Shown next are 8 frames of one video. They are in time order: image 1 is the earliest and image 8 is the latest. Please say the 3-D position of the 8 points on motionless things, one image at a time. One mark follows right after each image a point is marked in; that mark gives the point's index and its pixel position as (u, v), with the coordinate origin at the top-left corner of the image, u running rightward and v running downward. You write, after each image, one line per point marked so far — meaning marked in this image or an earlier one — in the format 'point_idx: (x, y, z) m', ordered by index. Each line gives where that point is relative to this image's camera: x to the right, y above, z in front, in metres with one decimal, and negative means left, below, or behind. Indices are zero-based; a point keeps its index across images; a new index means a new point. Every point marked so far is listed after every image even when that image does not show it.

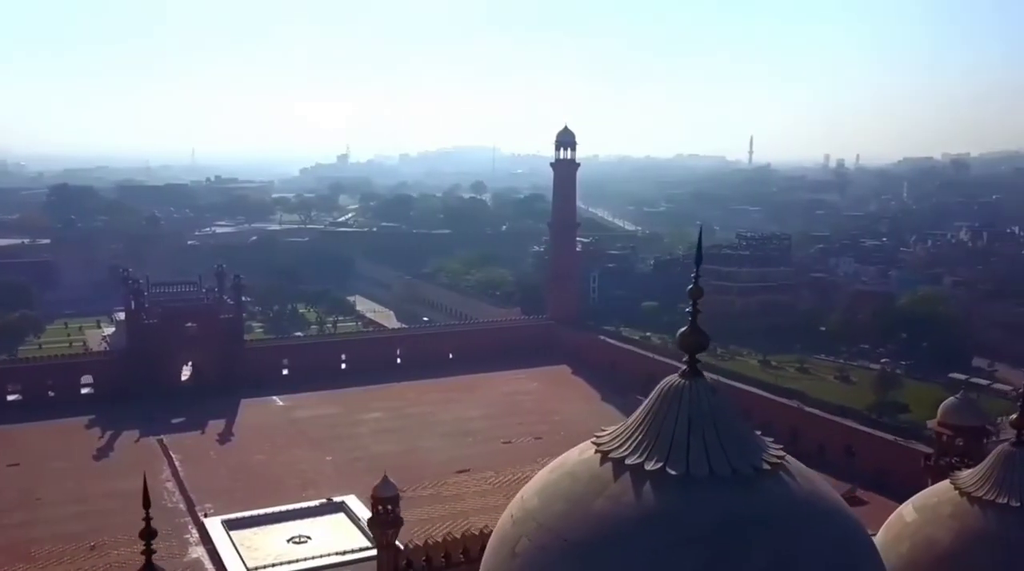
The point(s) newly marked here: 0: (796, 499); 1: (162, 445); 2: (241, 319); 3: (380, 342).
0: (+1.2, -0.8, +3.8) m
1: (-4.9, -2.2, +13.6) m
2: (-4.8, -0.6, +17.0) m
3: (-2.5, -1.1, +18.7) m
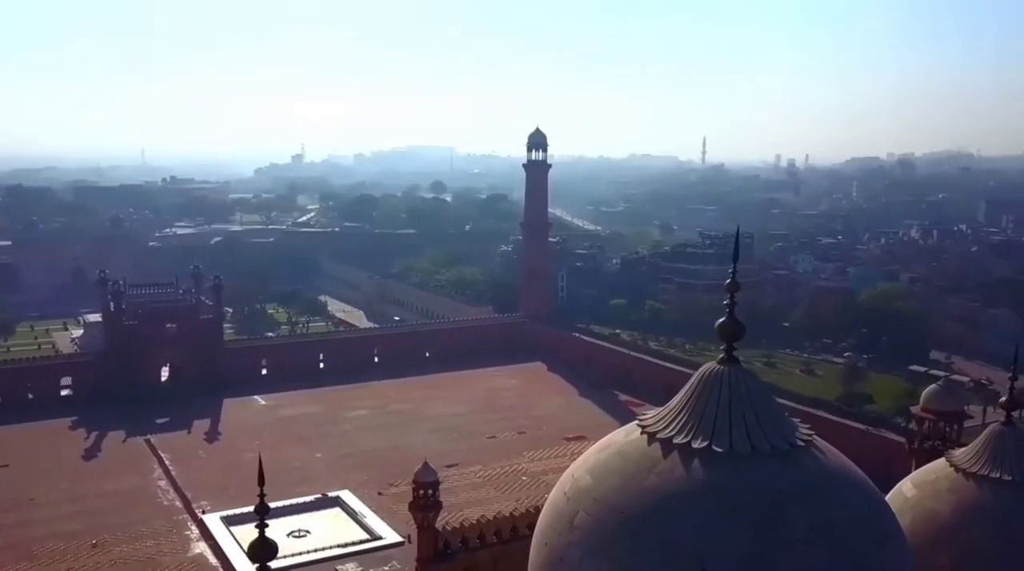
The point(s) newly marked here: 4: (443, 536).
0: (+1.4, -0.8, +4.2) m
1: (-5.1, -2.3, +13.7) m
2: (-5.2, -0.6, +17.1) m
3: (-3.0, -1.1, +18.9) m
4: (-0.4, -1.5, +5.6) m
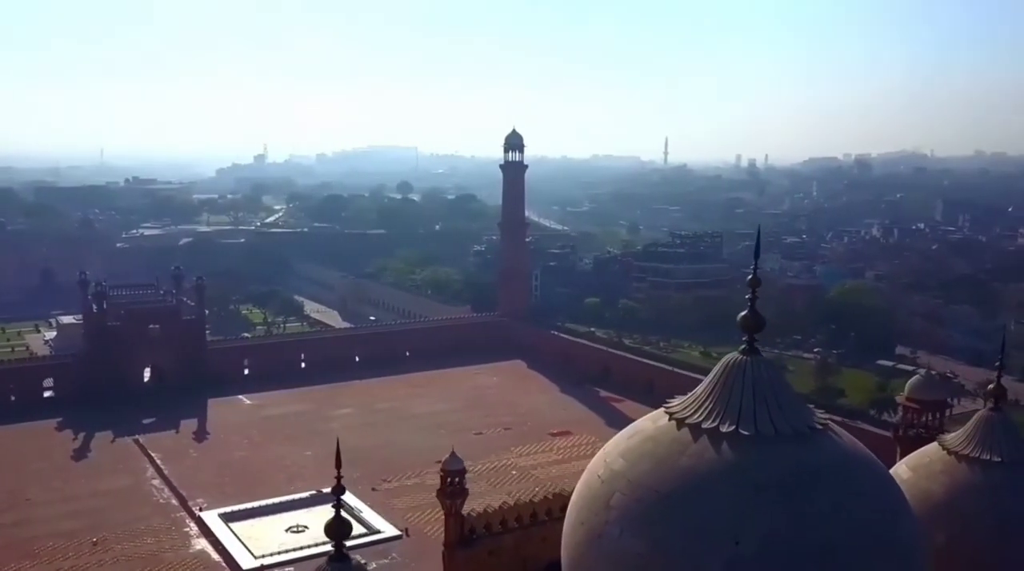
0: (+1.6, -0.8, +4.6) m
1: (-5.3, -2.3, +13.7) m
2: (-5.5, -0.6, +17.2) m
3: (-3.4, -1.1, +19.0) m
4: (-0.3, -1.4, +5.9) m
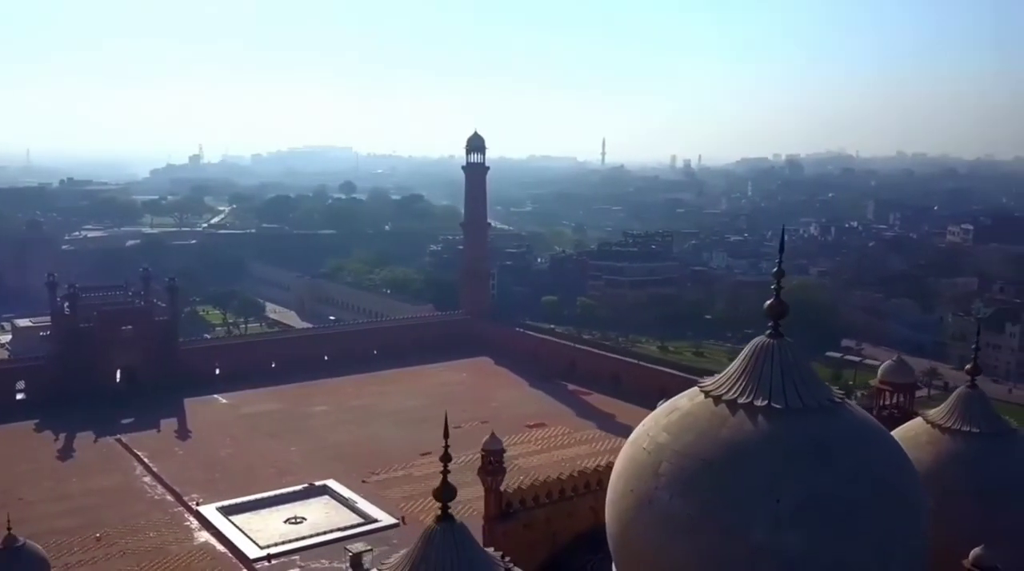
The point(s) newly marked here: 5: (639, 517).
0: (+1.9, -0.7, +5.2) m
1: (-5.6, -2.3, +13.9) m
2: (-6.0, -0.6, +17.3) m
3: (-4.1, -1.1, +19.3) m
4: (-0.1, -1.4, +6.4) m
5: (+0.7, -1.2, +5.2) m
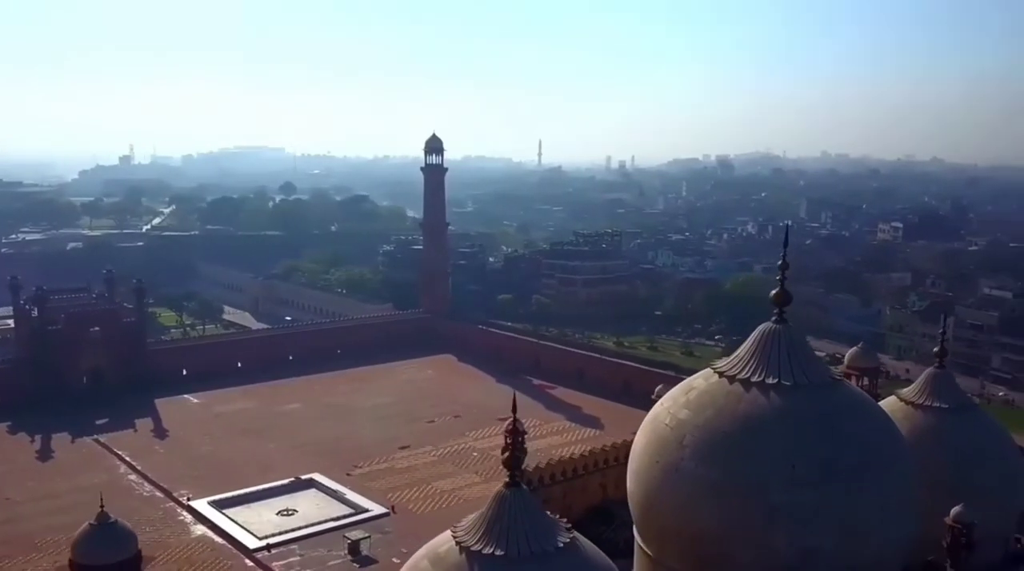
0: (+2.1, -0.7, +5.9) m
1: (-5.9, -2.3, +14.0) m
2: (-6.6, -0.7, +17.4) m
3: (-4.8, -1.1, +19.5) m
4: (+0.1, -1.4, +7.0) m
5: (+0.9, -1.2, +5.8) m
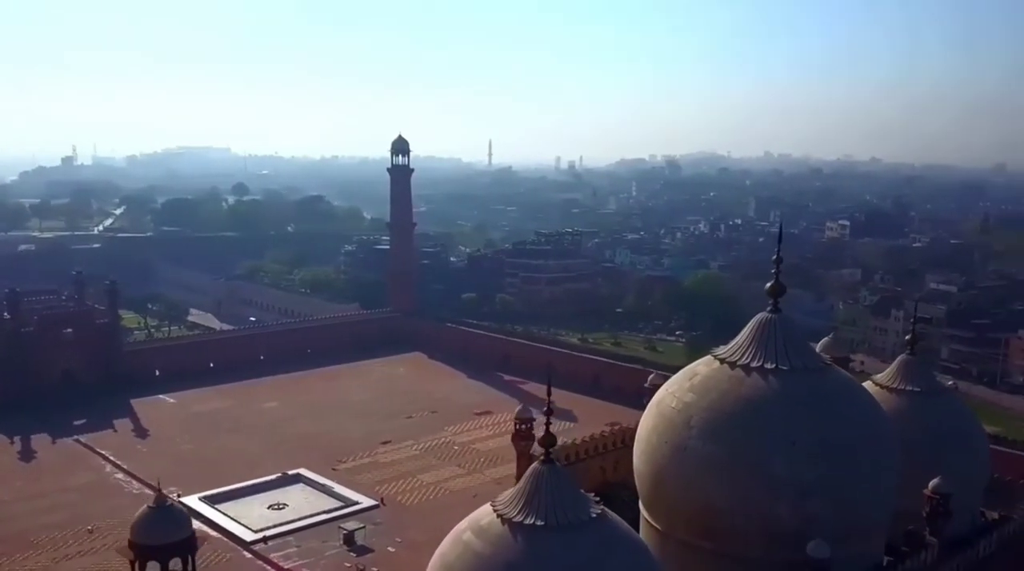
0: (+2.2, -0.6, +6.4) m
1: (-6.3, -2.3, +14.1) m
2: (-7.1, -0.7, +17.4) m
3: (-5.4, -1.1, +19.6) m
4: (+0.2, -1.3, +7.4) m
5: (+1.0, -1.1, +6.3) m
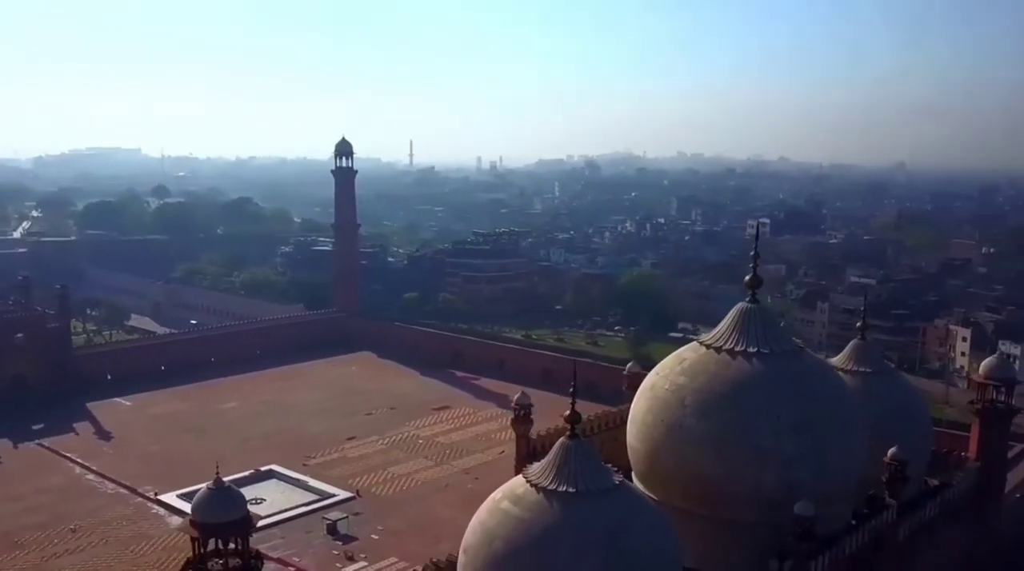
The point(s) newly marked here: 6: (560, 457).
0: (+2.3, -0.6, +7.2) m
1: (-6.8, -2.4, +14.1) m
2: (-8.0, -0.8, +17.4) m
3: (-6.5, -1.2, +19.7) m
4: (+0.1, -1.3, +8.0) m
5: (+1.1, -1.1, +6.9) m
6: (+0.3, -1.0, +5.7) m
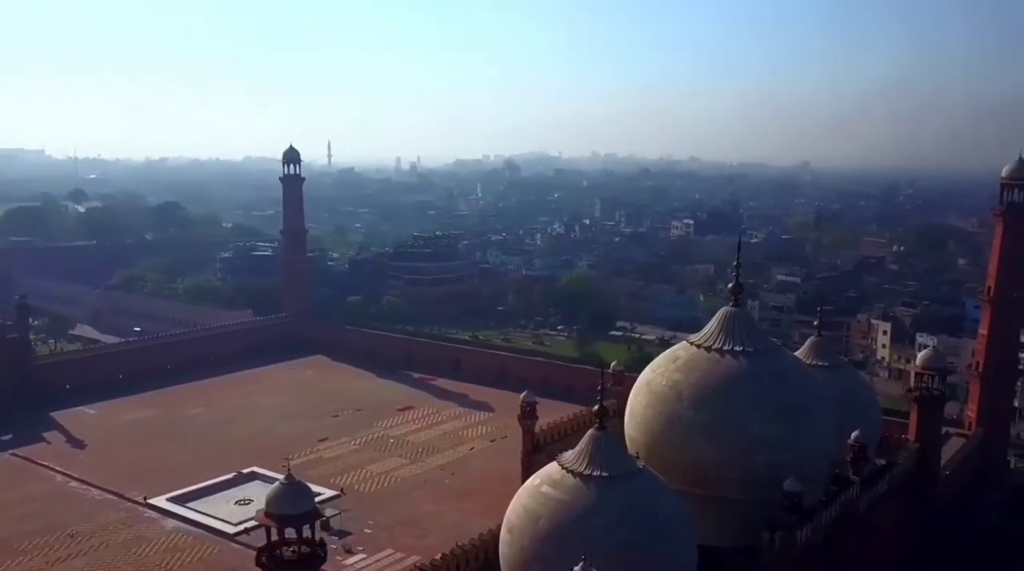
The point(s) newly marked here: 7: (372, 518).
0: (+2.4, -0.6, +8.2) m
1: (-7.3, -2.6, +14.3) m
2: (-8.8, -0.9, +17.4) m
3: (-7.4, -1.3, +19.9) m
4: (+0.2, -1.4, +8.8) m
5: (+1.3, -1.2, +7.8) m
6: (+0.5, -1.1, +6.5) m
7: (-1.8, -2.9, +12.0) m
